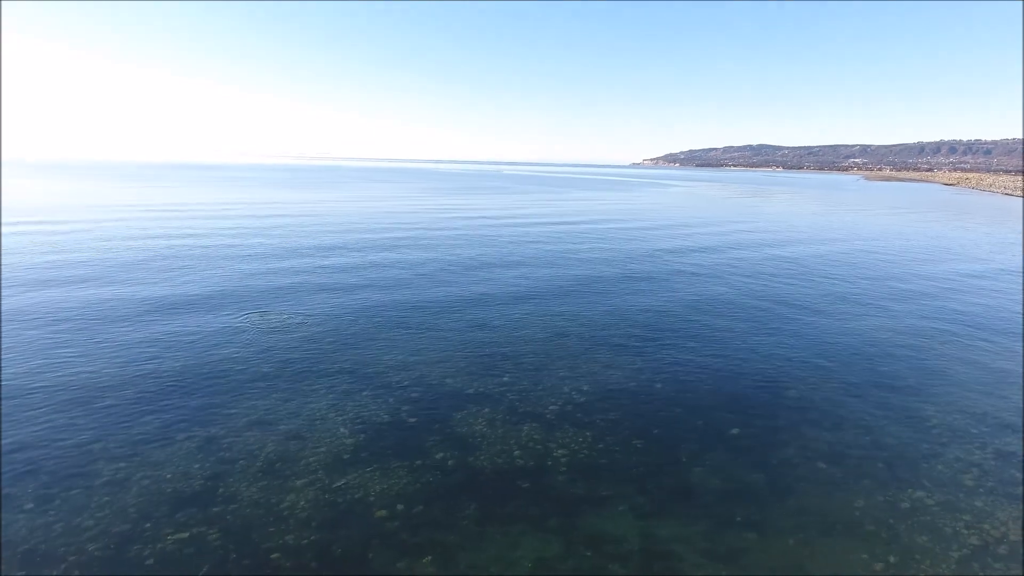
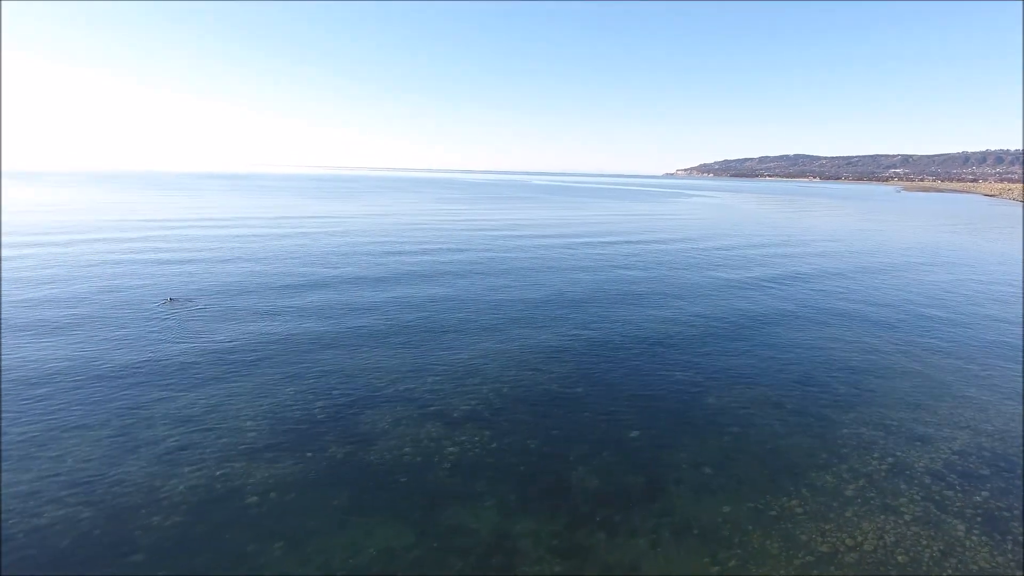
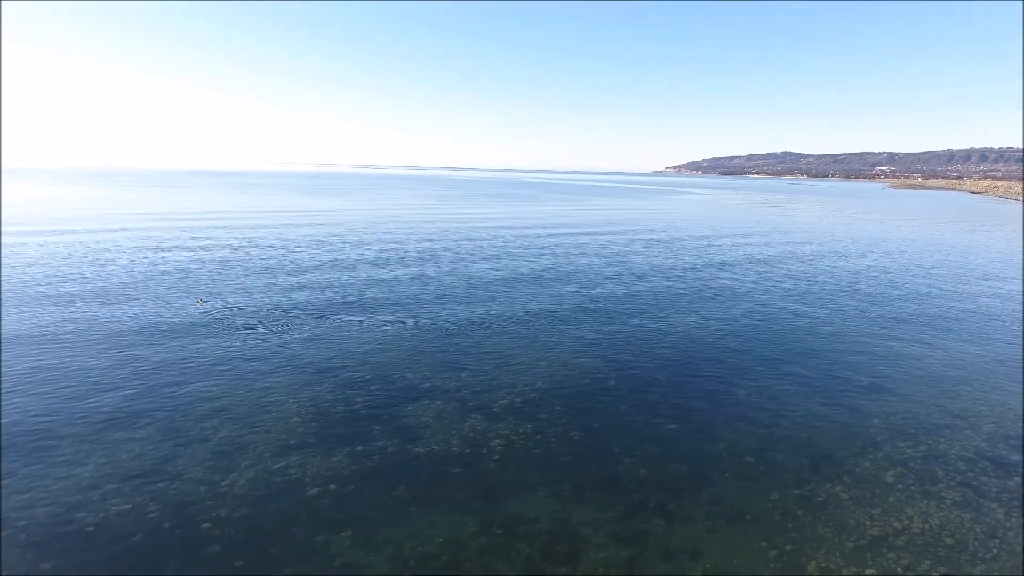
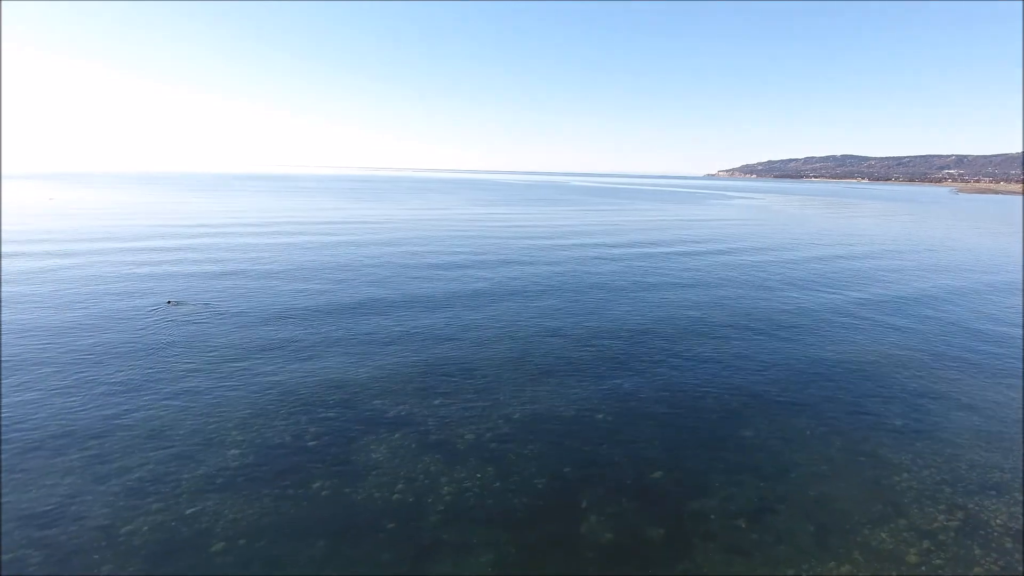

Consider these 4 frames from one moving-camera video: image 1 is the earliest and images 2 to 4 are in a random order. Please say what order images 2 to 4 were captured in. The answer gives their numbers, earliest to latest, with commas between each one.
3, 2, 4
